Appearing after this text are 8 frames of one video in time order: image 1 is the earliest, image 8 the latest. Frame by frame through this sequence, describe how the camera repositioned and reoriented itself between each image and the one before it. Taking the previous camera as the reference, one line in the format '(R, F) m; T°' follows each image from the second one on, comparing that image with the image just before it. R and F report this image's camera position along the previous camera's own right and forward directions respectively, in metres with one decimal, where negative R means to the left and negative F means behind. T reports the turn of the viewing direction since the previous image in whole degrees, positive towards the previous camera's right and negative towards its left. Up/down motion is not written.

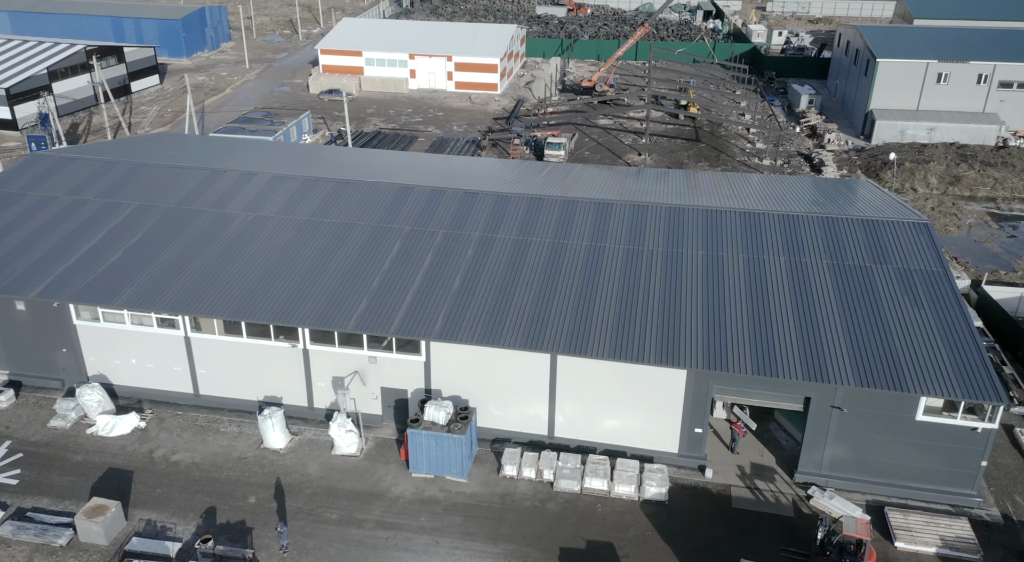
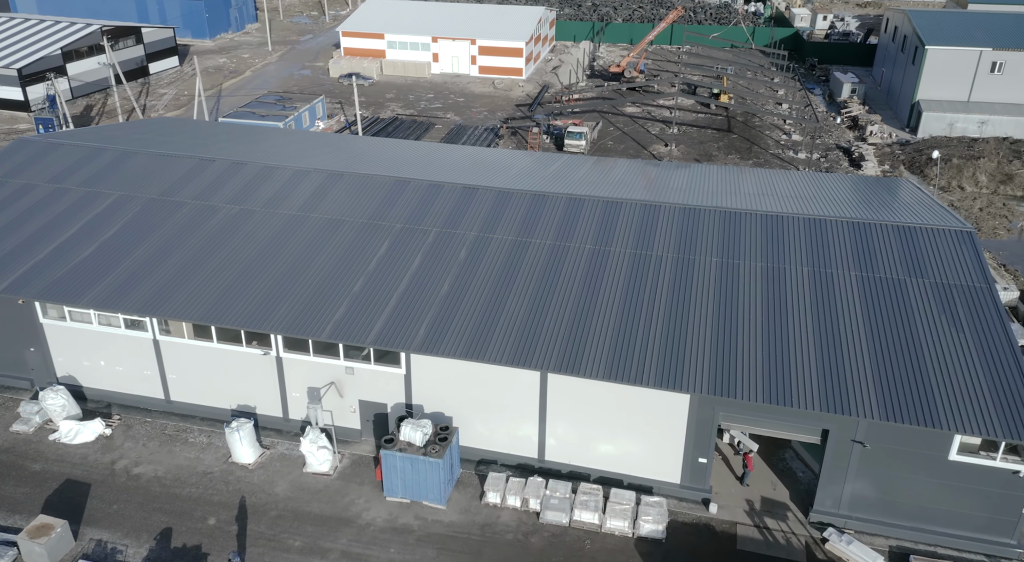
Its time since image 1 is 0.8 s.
(+1.4, +2.3) m; -3°
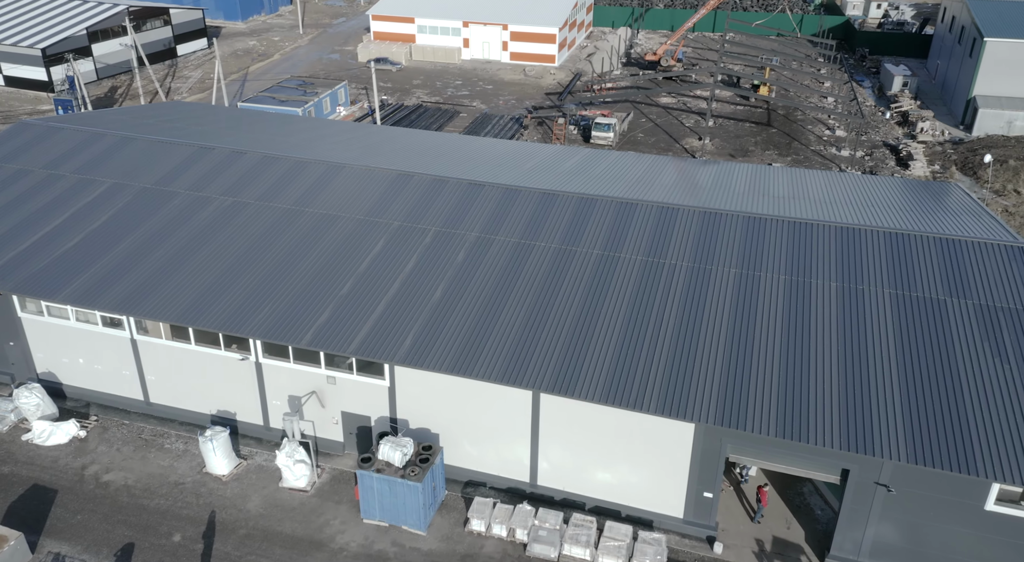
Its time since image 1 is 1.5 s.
(+1.2, +1.9) m; -3°
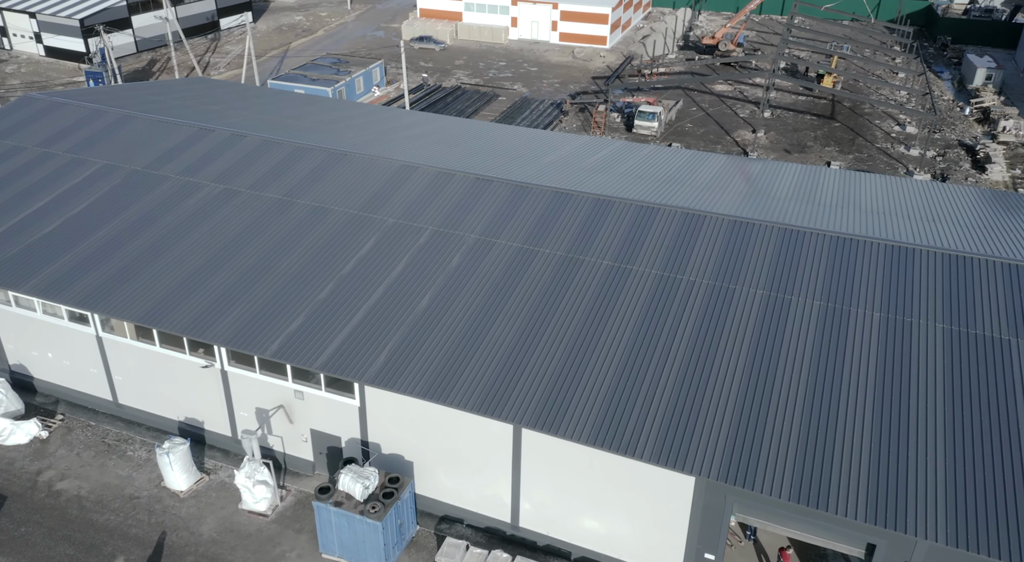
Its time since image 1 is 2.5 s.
(+1.7, +2.6) m; -4°
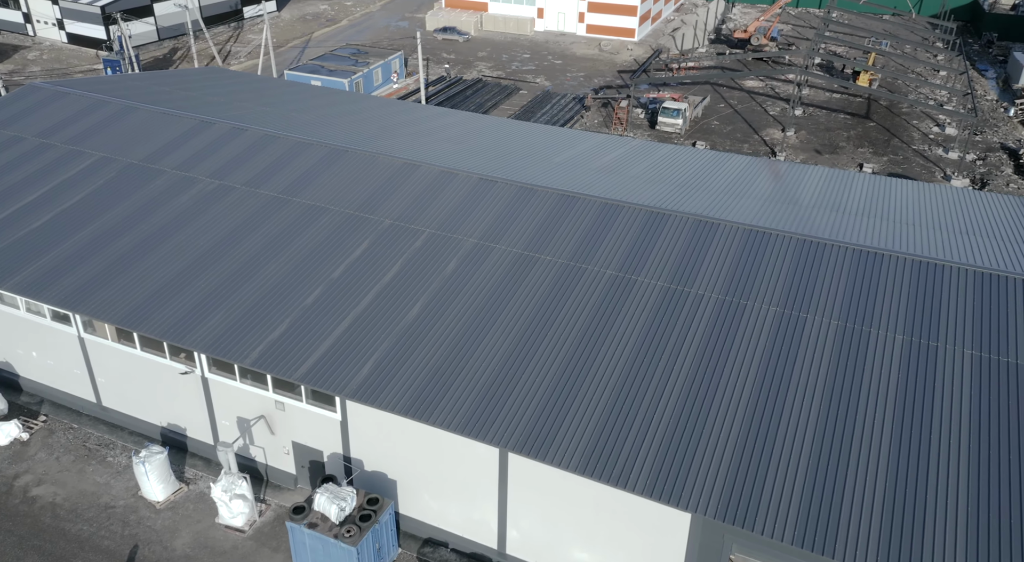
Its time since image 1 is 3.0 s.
(+0.9, +1.2) m; -2°
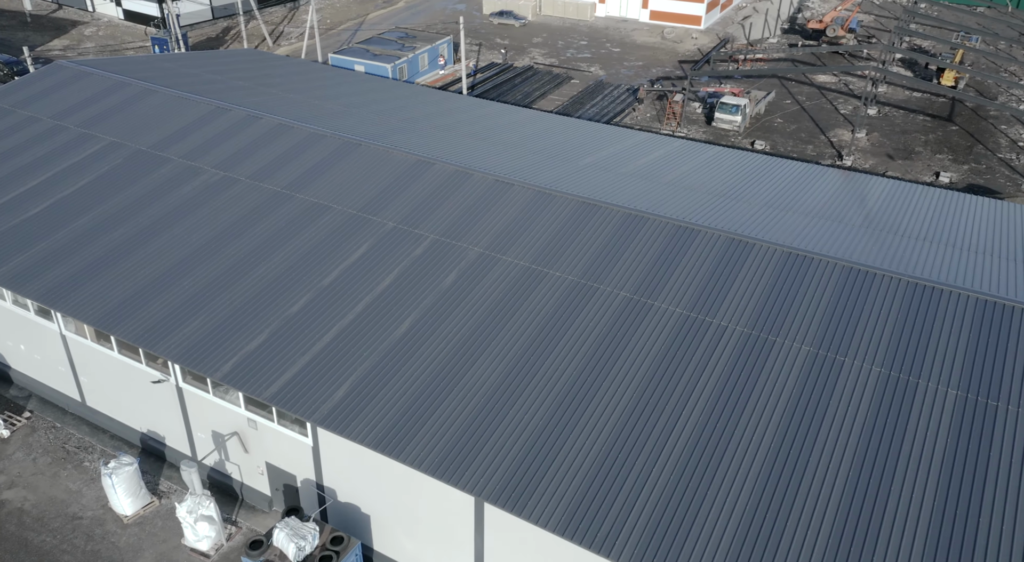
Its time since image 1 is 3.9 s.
(+1.4, +2.0) m; -5°
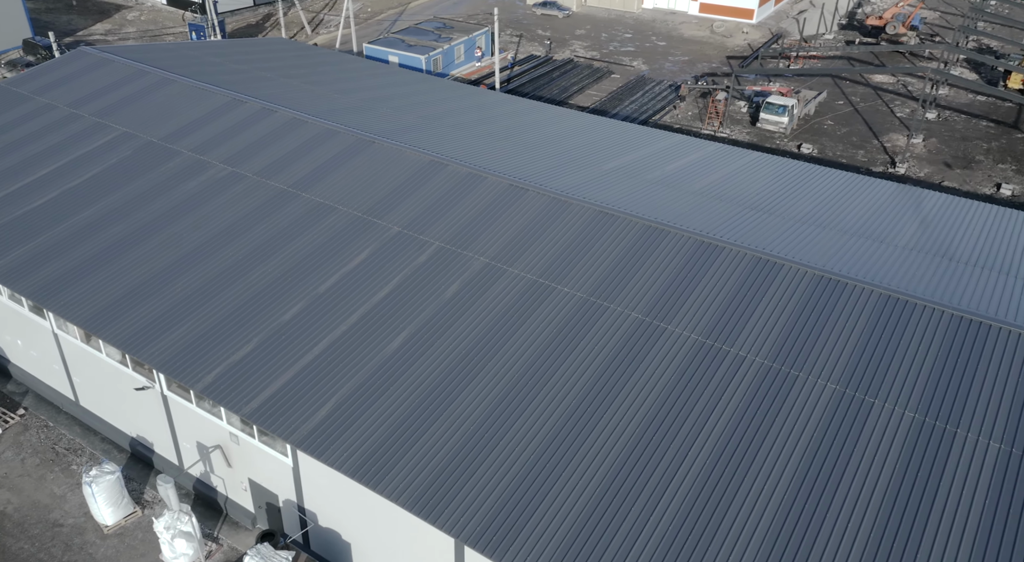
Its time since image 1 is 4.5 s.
(+0.9, +1.3) m; -3°
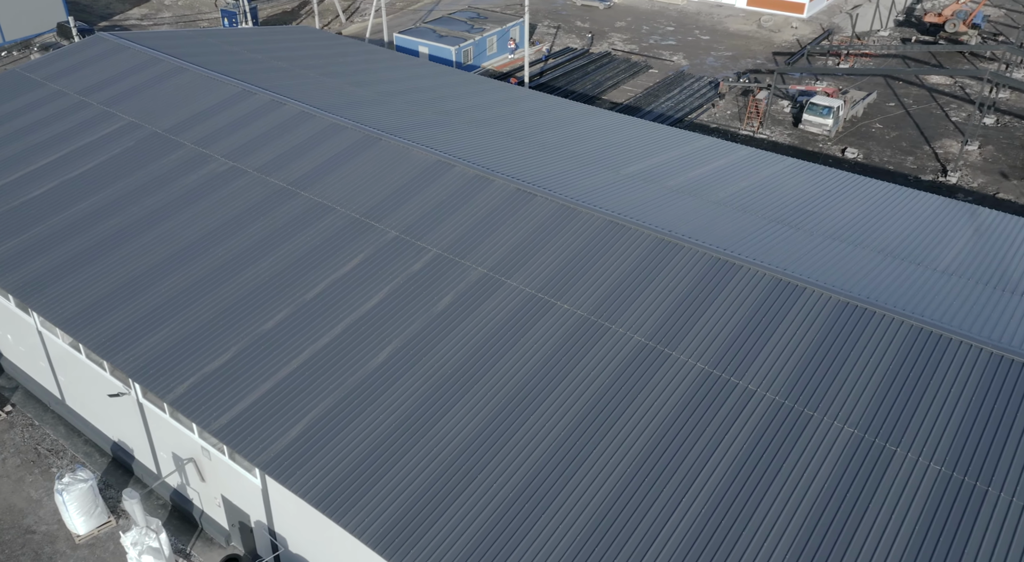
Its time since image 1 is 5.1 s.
(+1.0, +1.3) m; -3°
